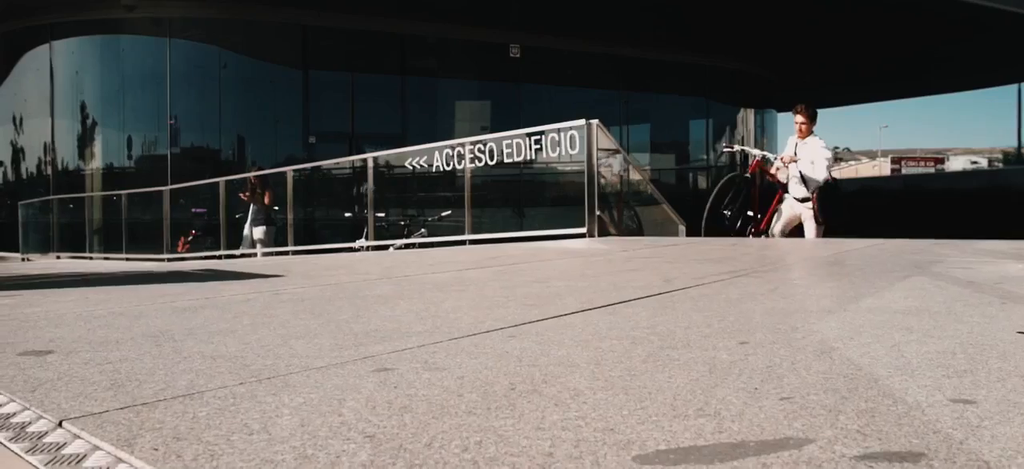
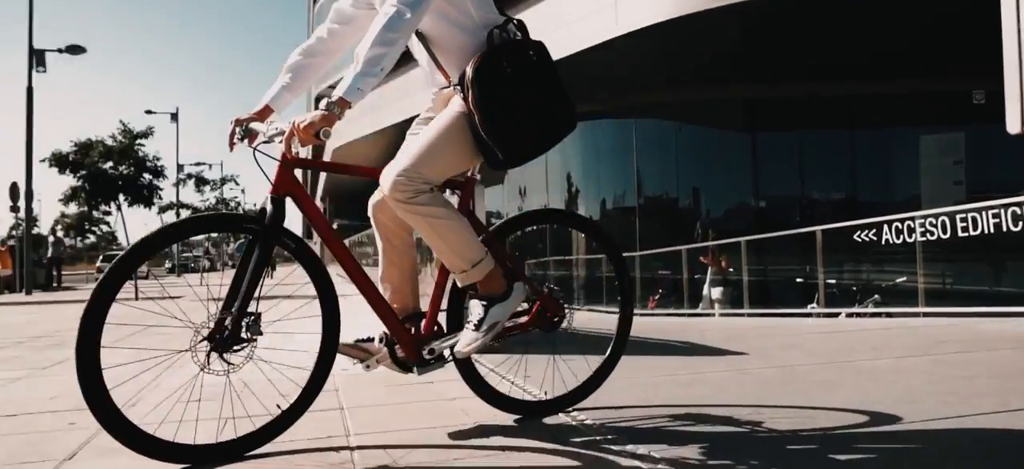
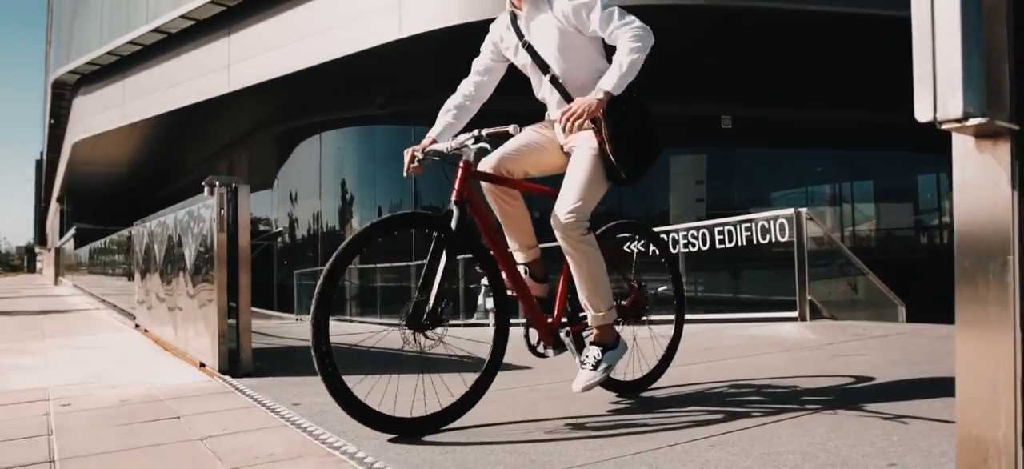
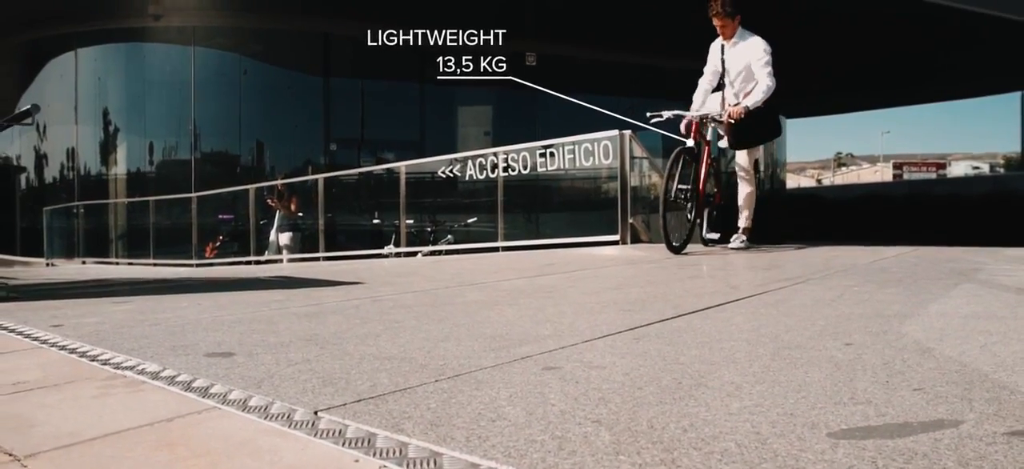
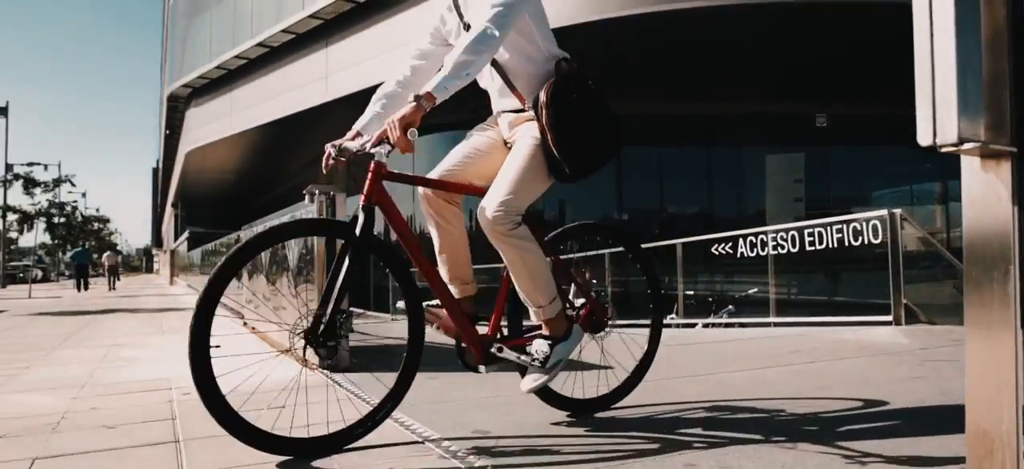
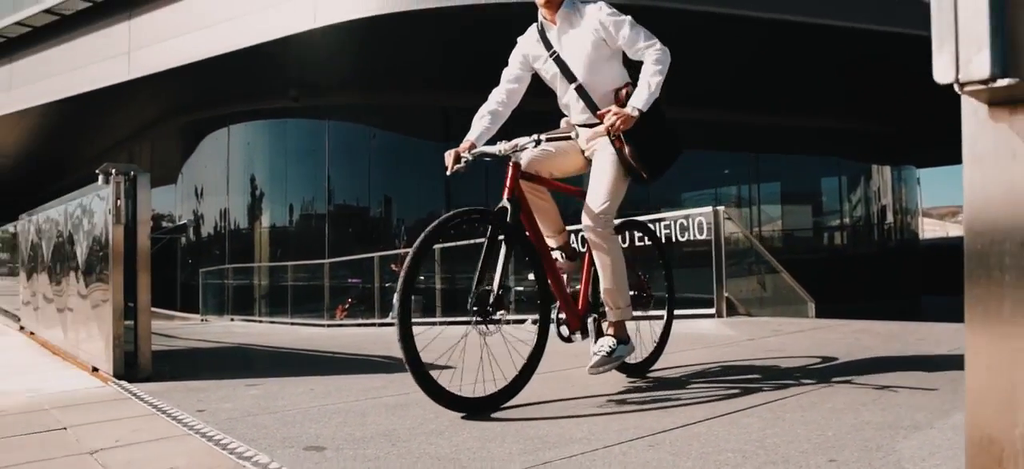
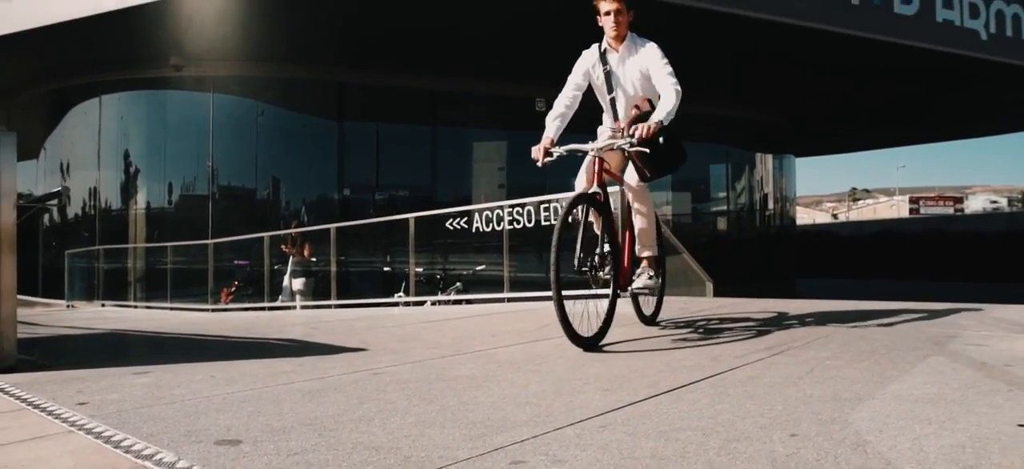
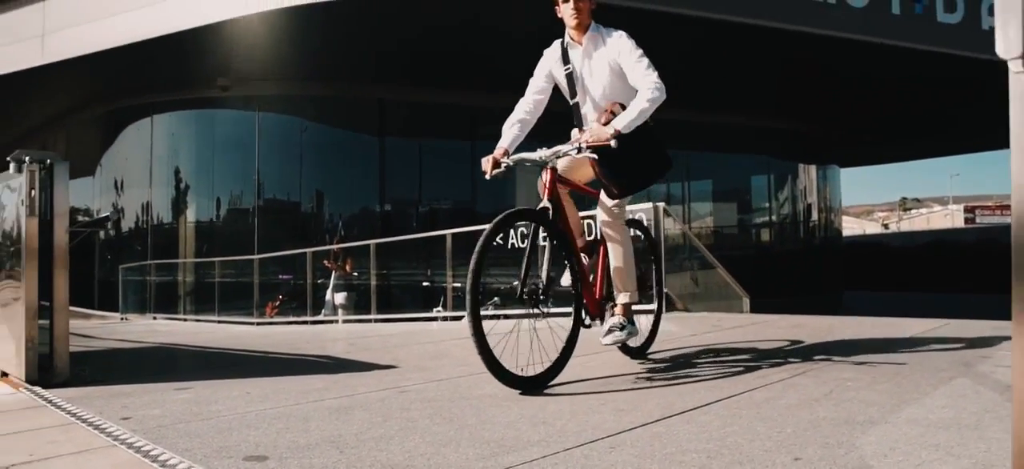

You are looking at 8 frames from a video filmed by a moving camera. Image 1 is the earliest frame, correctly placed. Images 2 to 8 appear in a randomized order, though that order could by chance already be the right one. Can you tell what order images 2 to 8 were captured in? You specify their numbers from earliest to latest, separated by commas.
4, 7, 8, 6, 3, 5, 2
